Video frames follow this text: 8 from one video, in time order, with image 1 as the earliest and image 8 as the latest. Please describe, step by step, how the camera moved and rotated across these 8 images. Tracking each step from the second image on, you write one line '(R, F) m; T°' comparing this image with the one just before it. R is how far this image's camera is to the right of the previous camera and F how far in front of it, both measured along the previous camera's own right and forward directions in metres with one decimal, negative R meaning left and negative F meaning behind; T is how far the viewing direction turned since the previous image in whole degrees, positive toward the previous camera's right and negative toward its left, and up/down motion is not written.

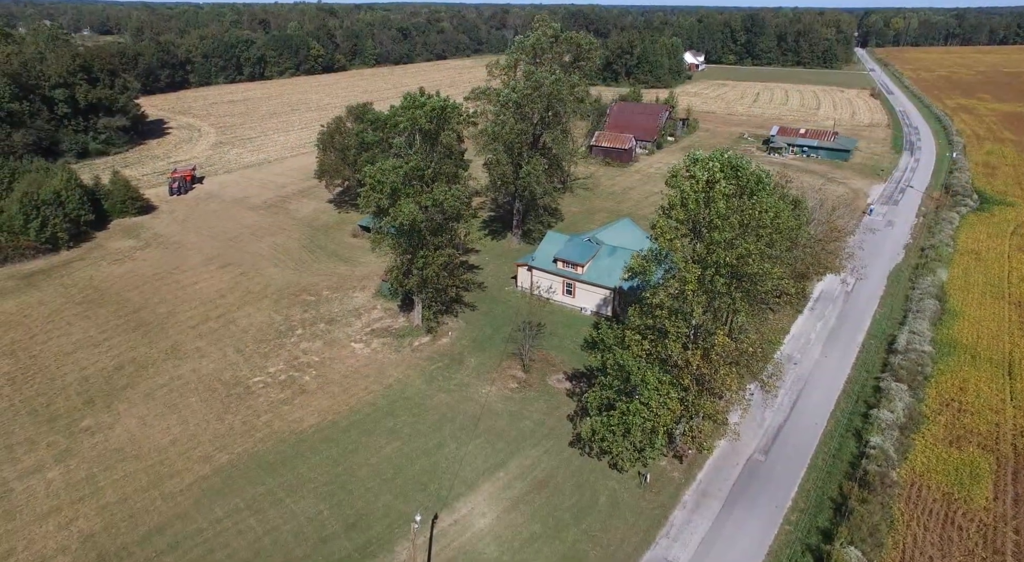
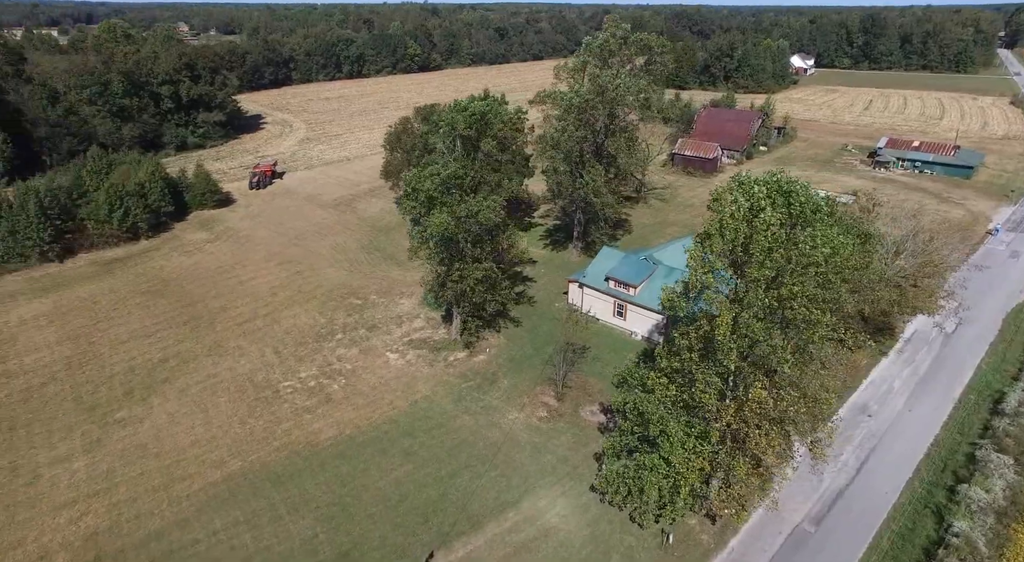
(+2.2, +2.1) m; -8°
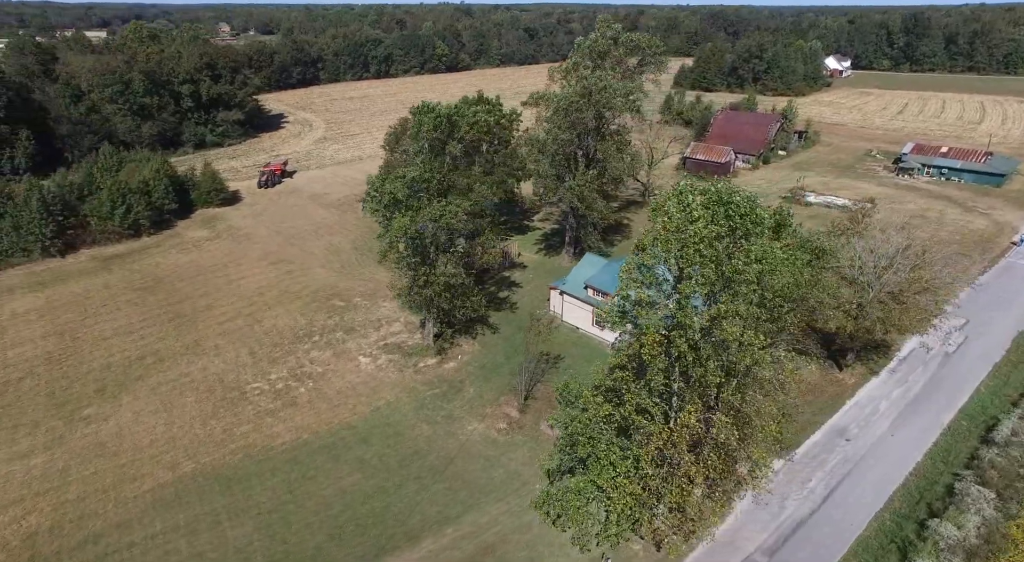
(+2.9, +0.8) m; -3°
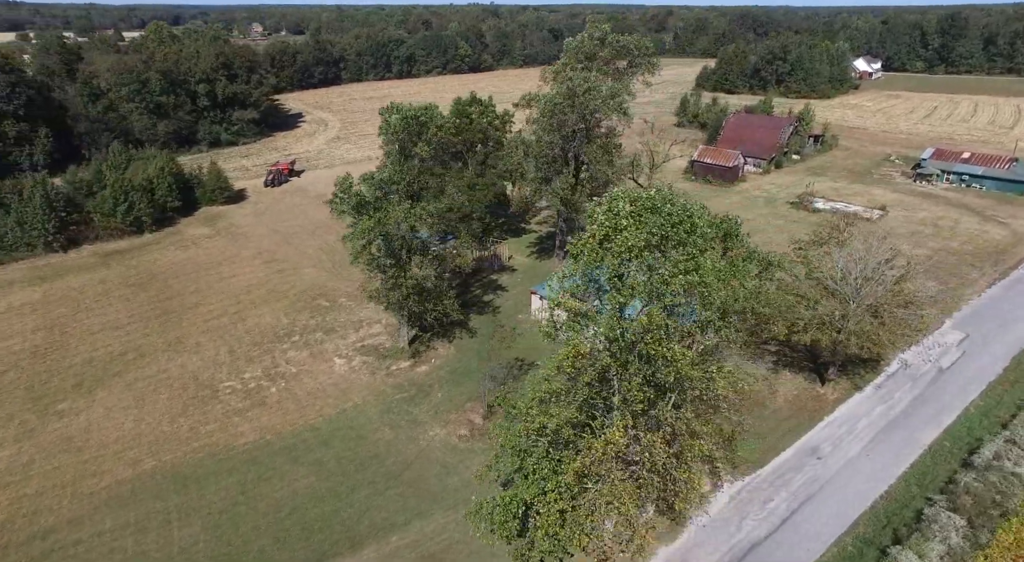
(+2.5, +0.5) m; -3°
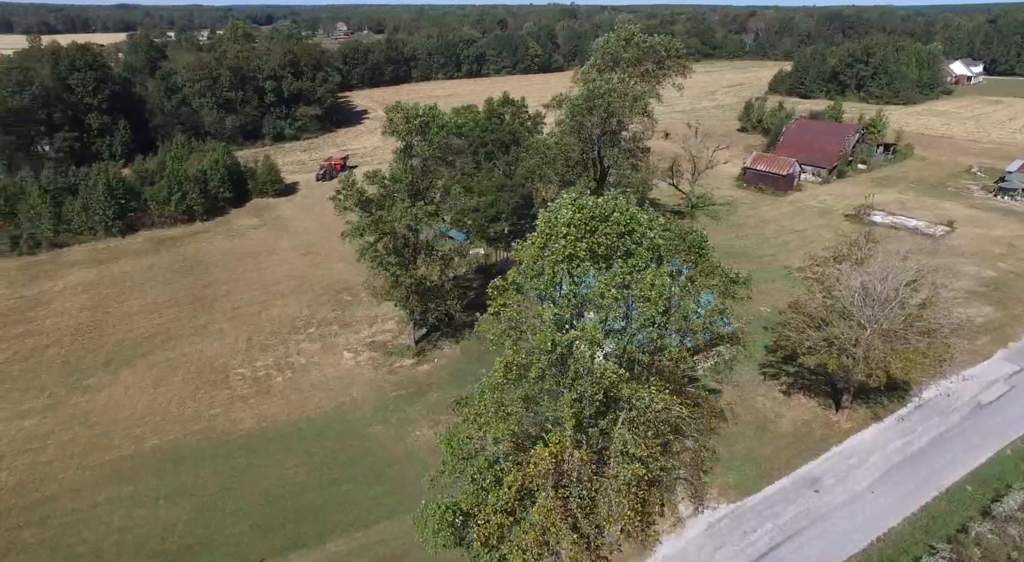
(+3.1, +0.6) m; -7°
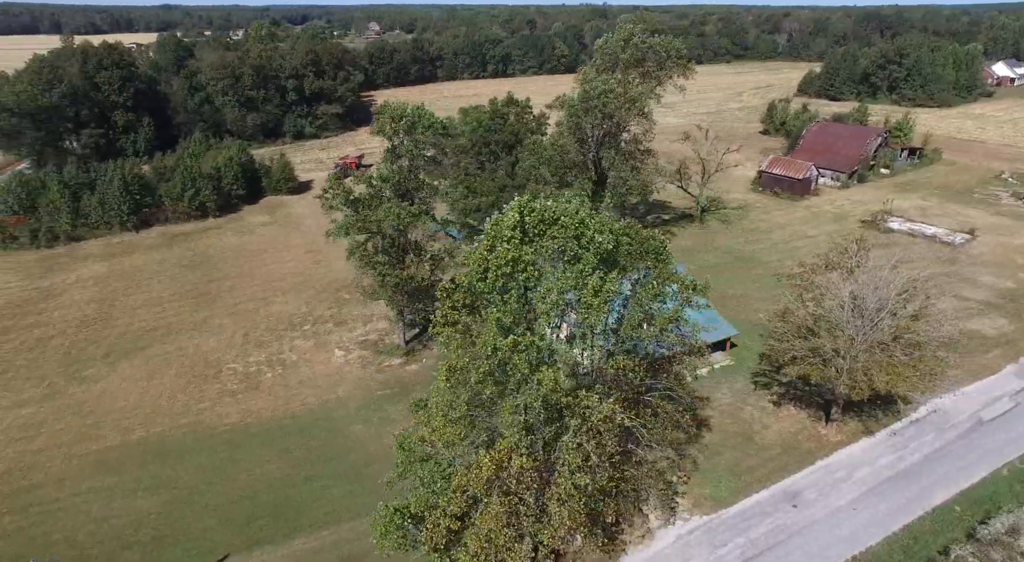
(+1.9, +0.3) m; -3°
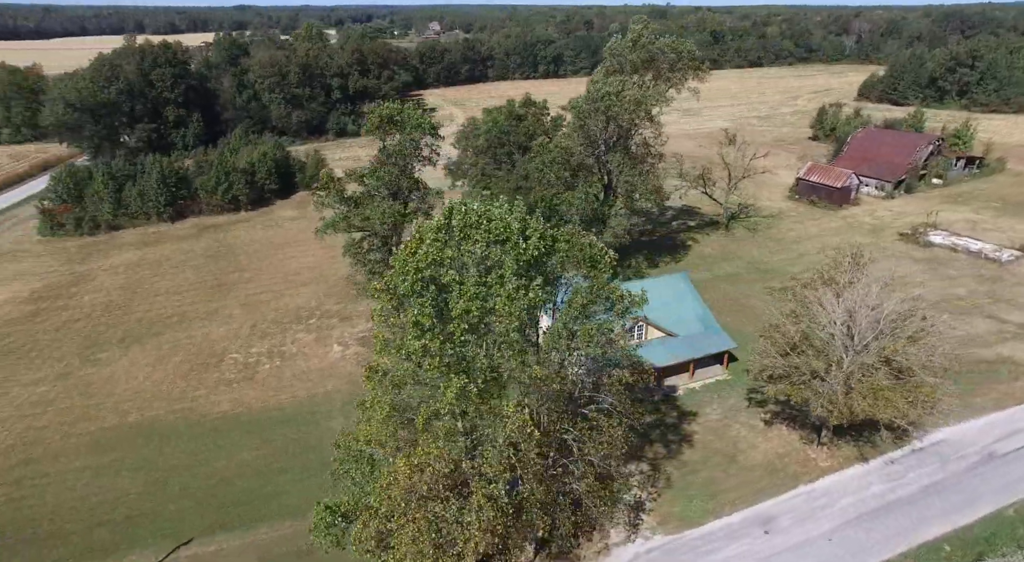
(+2.9, +0.4) m; -5°
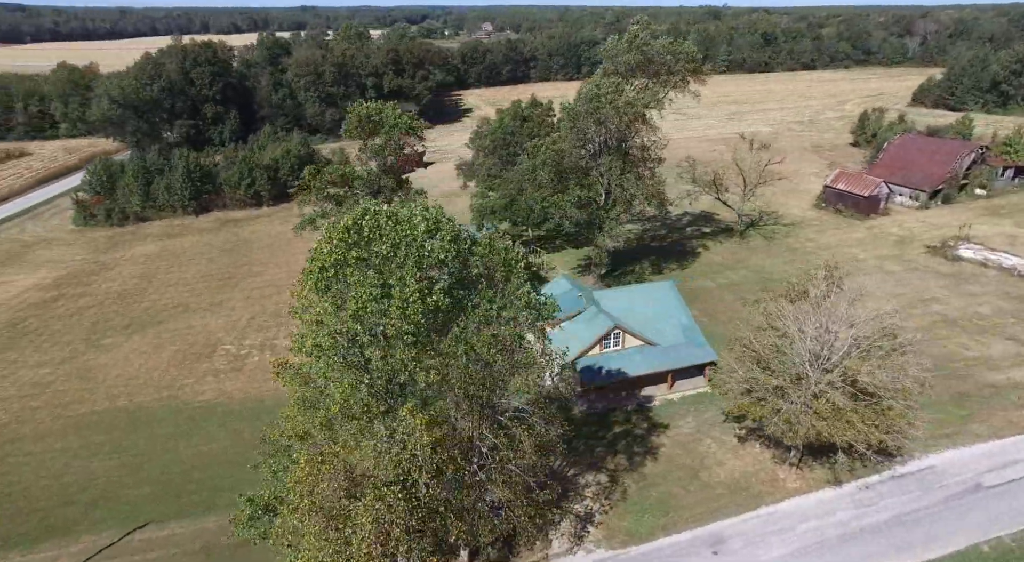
(+3.1, +0.4) m; -5°
